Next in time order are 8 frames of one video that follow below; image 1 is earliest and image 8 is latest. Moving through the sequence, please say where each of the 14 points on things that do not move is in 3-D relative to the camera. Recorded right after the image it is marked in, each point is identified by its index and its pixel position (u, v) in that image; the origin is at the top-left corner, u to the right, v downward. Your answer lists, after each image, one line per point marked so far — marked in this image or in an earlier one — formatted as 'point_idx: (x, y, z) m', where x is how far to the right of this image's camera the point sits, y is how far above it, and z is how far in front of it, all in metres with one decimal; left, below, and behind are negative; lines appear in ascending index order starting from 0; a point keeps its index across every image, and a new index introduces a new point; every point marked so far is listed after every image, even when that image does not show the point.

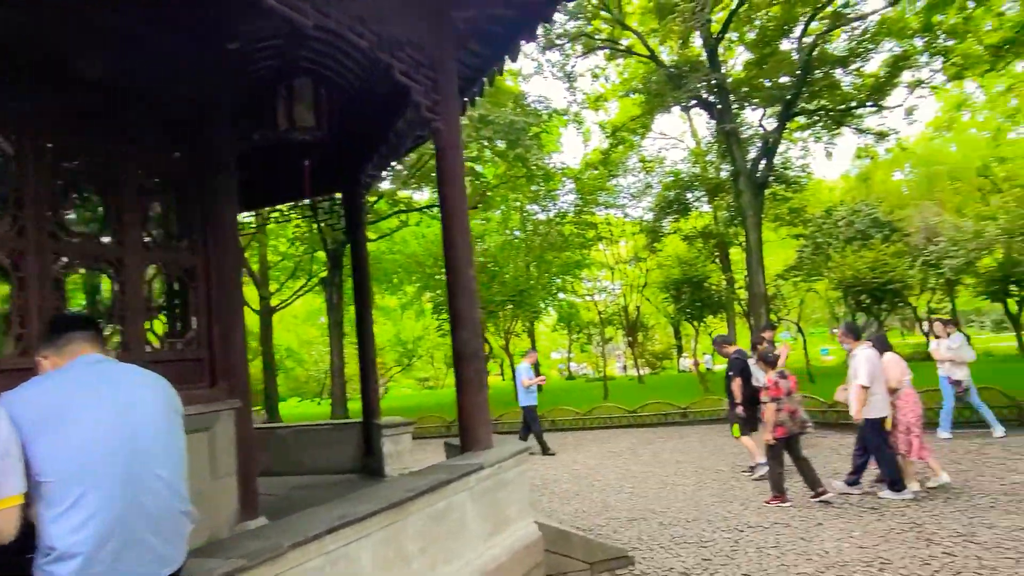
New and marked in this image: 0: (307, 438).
0: (-1.9, -1.4, +6.9) m
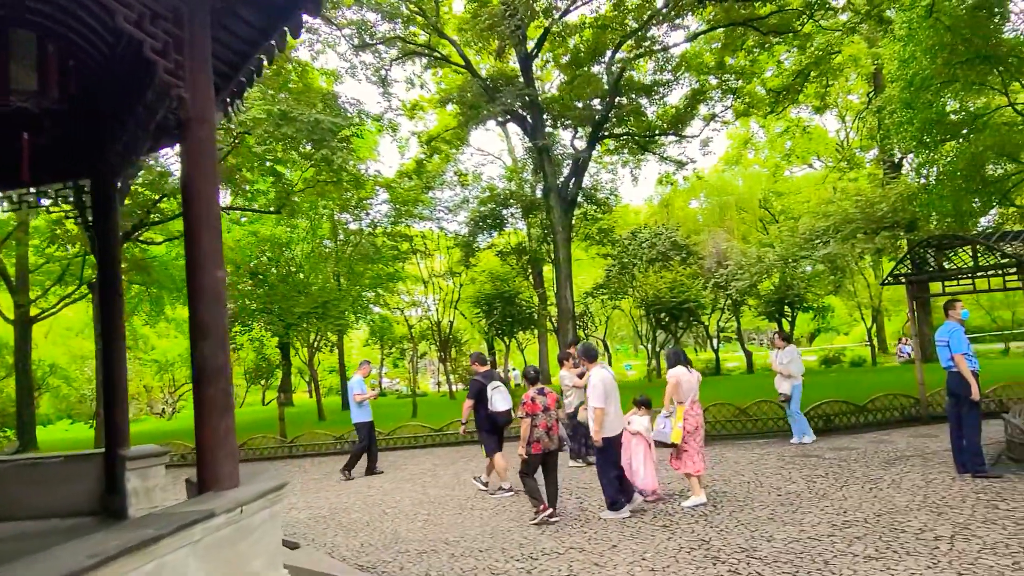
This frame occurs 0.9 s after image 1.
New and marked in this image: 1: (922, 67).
0: (-3.7, -1.4, +5.7) m
1: (+7.7, +4.1, +13.7) m
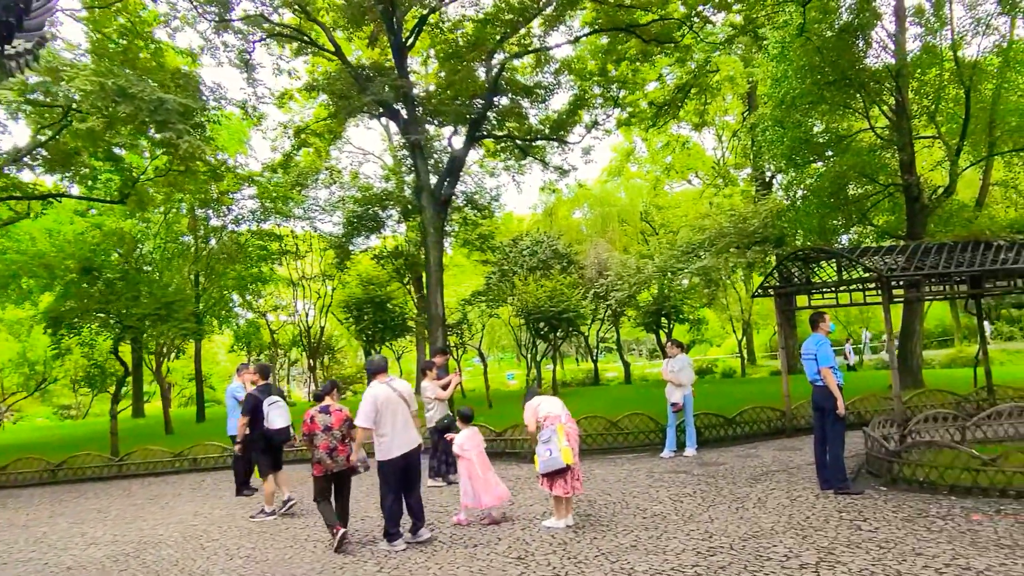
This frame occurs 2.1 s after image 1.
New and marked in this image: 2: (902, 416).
0: (-4.8, -1.3, +4.3) m
1: (+5.4, +3.8, +14.1) m
2: (+4.4, -1.4, +8.3) m
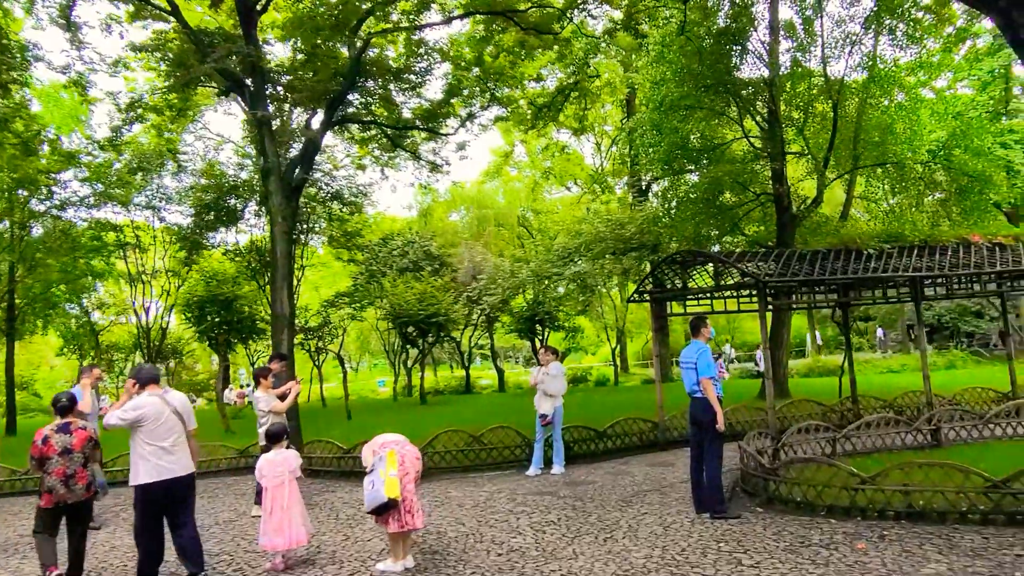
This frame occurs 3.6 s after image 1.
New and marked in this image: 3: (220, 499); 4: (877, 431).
0: (-5.6, -1.2, +2.5) m
1: (+3.0, +3.7, +13.8) m
2: (+2.8, -1.5, +7.9) m
3: (-3.3, -2.4, +8.2) m
4: (+4.2, -1.6, +8.4) m
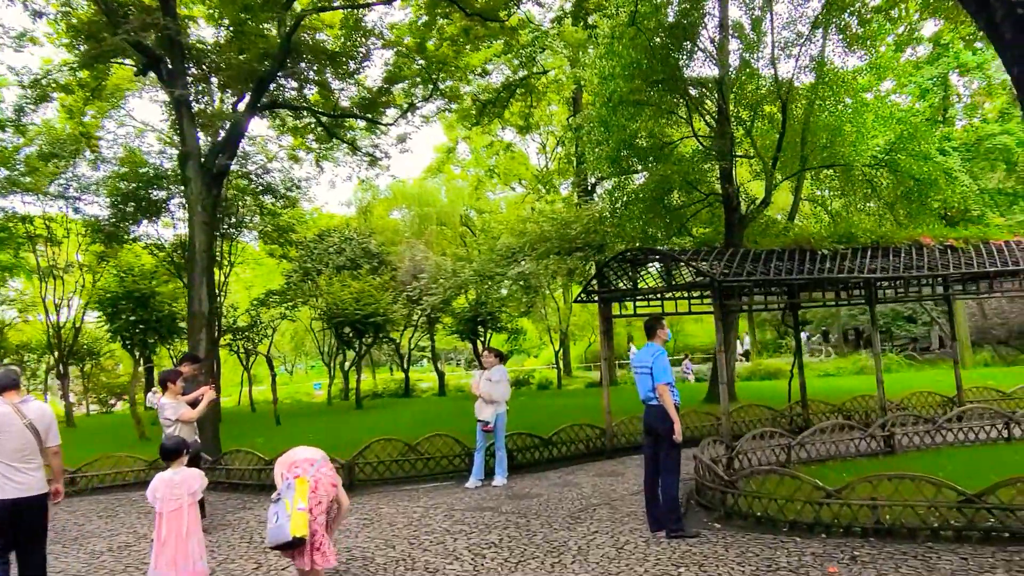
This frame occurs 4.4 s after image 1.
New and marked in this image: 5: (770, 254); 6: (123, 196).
0: (-5.8, -1.0, +1.5) m
1: (+2.0, +3.7, +13.4) m
2: (+2.2, -1.5, +7.5) m
3: (-3.9, -2.3, +7.3) m
4: (+3.5, -1.7, +8.1) m
5: (+3.1, +0.4, +8.8) m
6: (-8.6, +2.0, +16.1) m
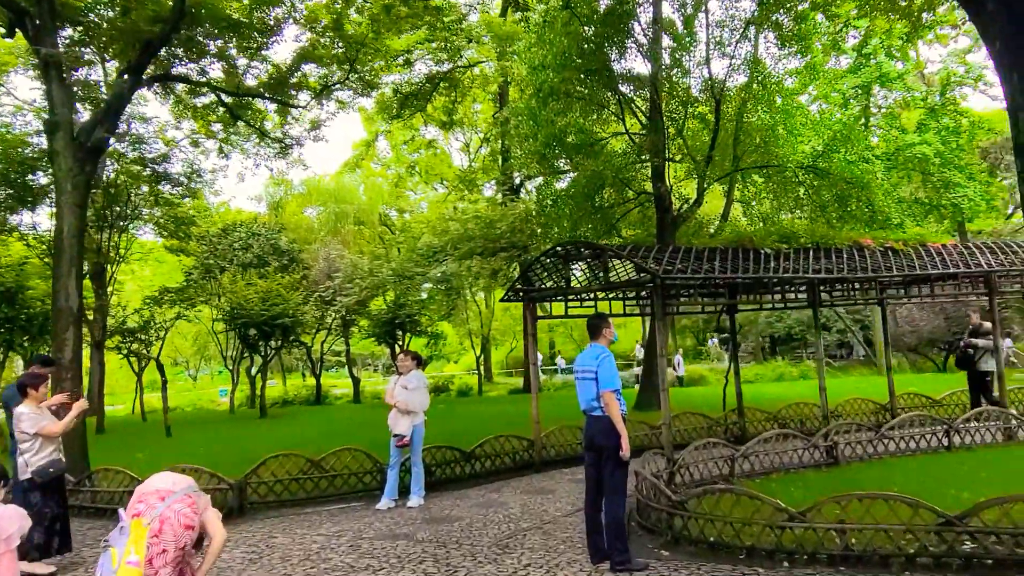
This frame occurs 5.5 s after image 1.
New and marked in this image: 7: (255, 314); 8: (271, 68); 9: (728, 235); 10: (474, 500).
0: (-5.8, -0.9, 0.0) m
1: (+0.7, +3.7, +12.7) m
2: (+1.5, -1.4, +6.8) m
3: (-4.6, -2.2, +6.0) m
4: (+2.7, -1.7, +7.6) m
5: (+2.2, +0.4, +8.2) m
6: (-10.1, +2.1, +14.3) m
7: (-5.8, -0.6, +16.7) m
8: (-4.1, +3.8, +12.4) m
9: (+3.7, +0.9, +12.5) m
10: (-0.4, -2.0, +7.1) m
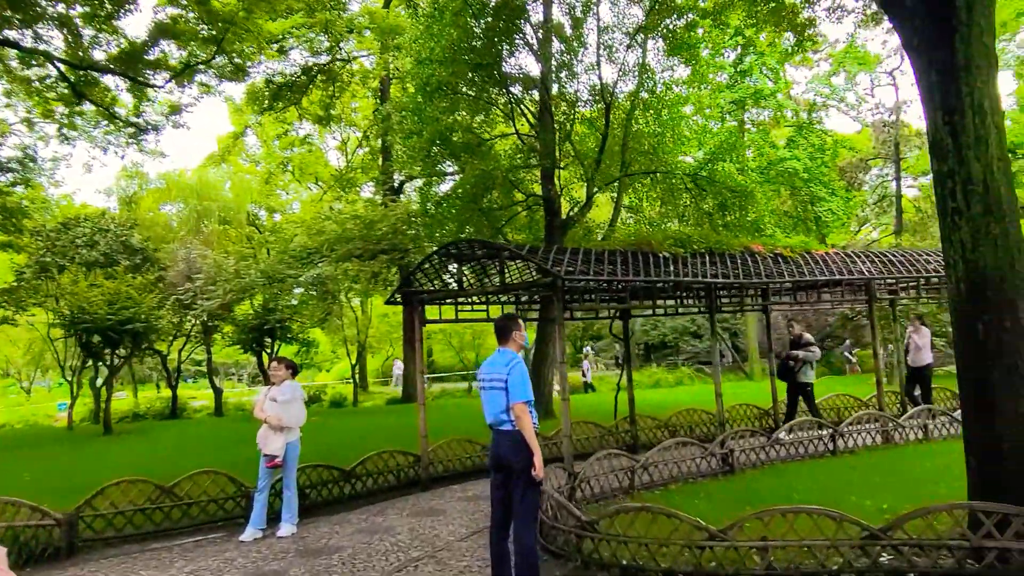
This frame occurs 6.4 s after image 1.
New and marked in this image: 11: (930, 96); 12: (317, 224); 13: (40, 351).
0: (-5.5, -0.7, -1.6) m
1: (-1.2, +3.6, +12.1) m
2: (+0.5, -1.5, +6.4) m
3: (-5.3, -2.1, +4.5) m
4: (+1.6, -1.7, +7.4) m
5: (+1.0, +0.4, +7.9) m
6: (-12.1, +2.2, +11.8) m
7: (-8.3, -0.6, +14.9) m
8: (-5.9, +3.7, +11.0) m
9: (+1.8, +0.8, +12.4) m
10: (-1.4, -2.0, +6.3) m
11: (+2.5, +1.2, +4.4) m
12: (-4.4, +1.4, +16.6) m
13: (-12.6, -1.7, +19.5) m
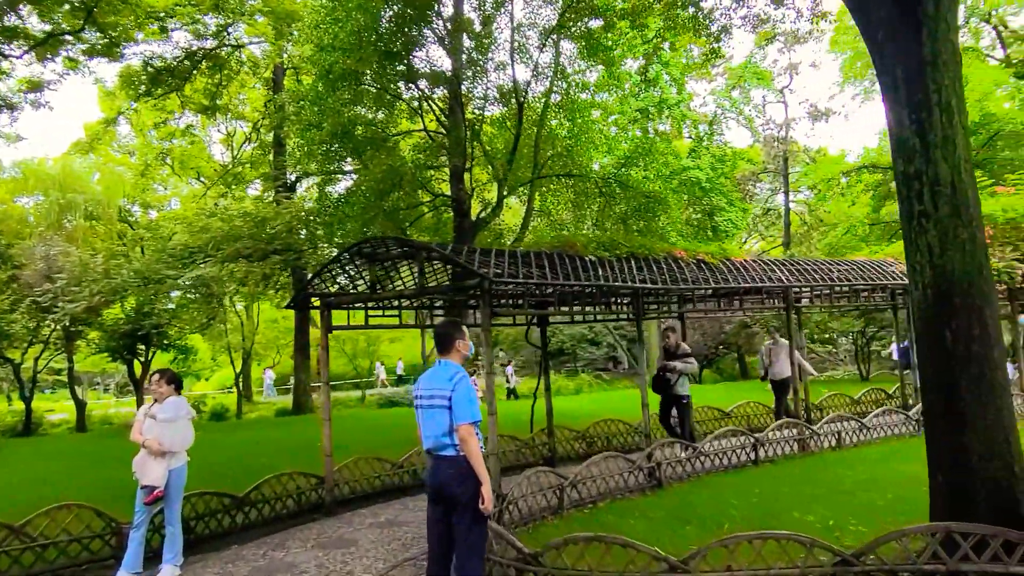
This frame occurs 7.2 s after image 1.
0: (-4.8, -0.6, -2.9) m
1: (-2.6, +3.5, +11.3) m
2: (-0.1, -1.5, +5.8) m
3: (-5.6, -2.1, +3.1) m
4: (+0.8, -1.7, +7.0) m
5: (+0.2, +0.3, +7.4) m
6: (-13.4, +2.2, +9.4) m
7: (-10.1, -0.6, +13.0) m
8: (-7.0, +3.8, +9.5) m
9: (+0.3, +0.7, +11.9) m
10: (-1.9, -2.0, +5.5) m
11: (+2.2, +1.1, +4.2) m
12: (-6.4, +1.4, +15.2) m
13: (-15.0, -1.7, +16.9) m
